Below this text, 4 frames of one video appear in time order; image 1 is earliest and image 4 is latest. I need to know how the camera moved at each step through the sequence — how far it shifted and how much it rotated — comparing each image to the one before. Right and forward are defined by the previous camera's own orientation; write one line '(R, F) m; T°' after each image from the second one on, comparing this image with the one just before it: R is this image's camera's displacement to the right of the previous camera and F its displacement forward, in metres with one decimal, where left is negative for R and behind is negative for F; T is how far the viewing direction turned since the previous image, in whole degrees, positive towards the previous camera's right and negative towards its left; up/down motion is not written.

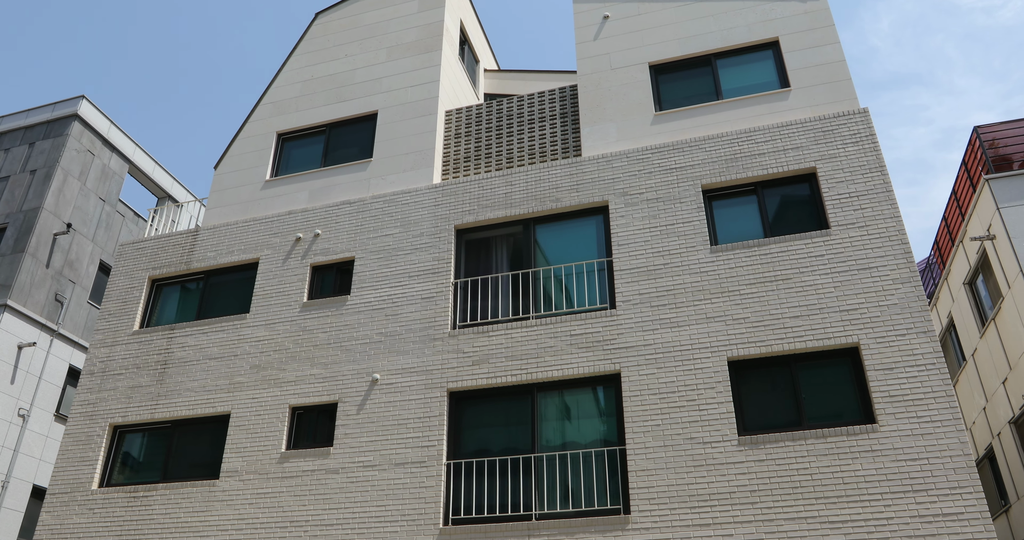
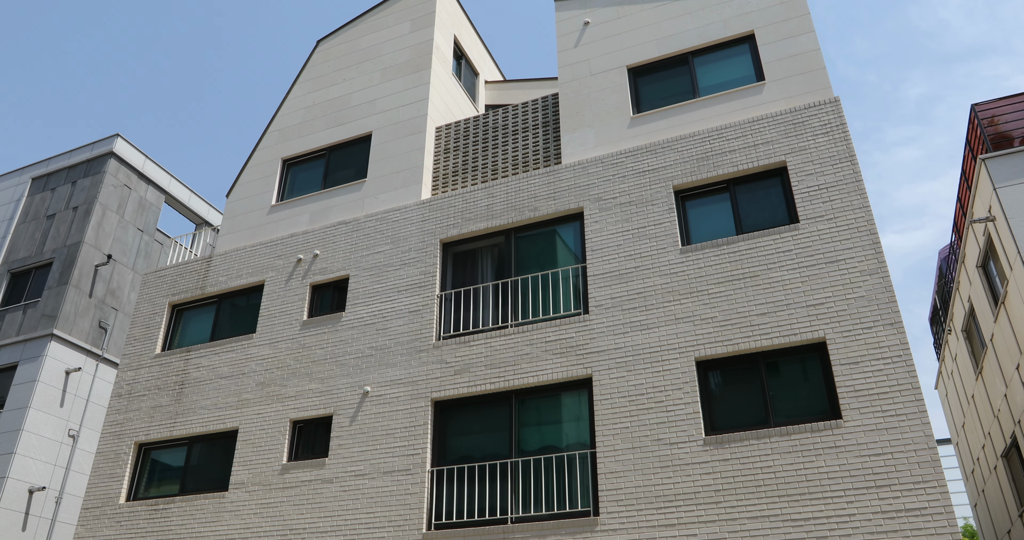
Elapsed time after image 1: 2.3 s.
(+1.5, -0.2) m; -5°
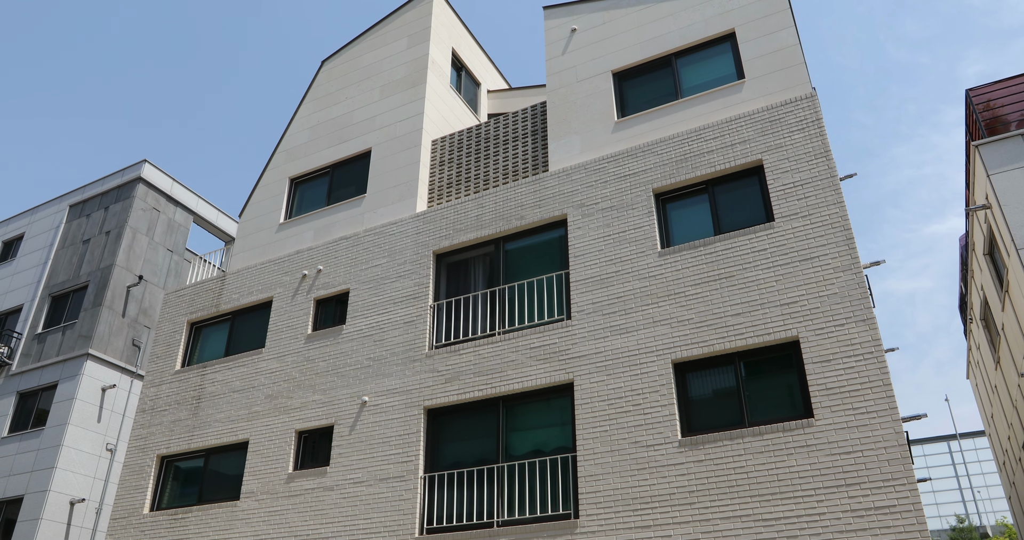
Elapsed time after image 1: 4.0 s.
(+1.1, -0.2) m; -4°
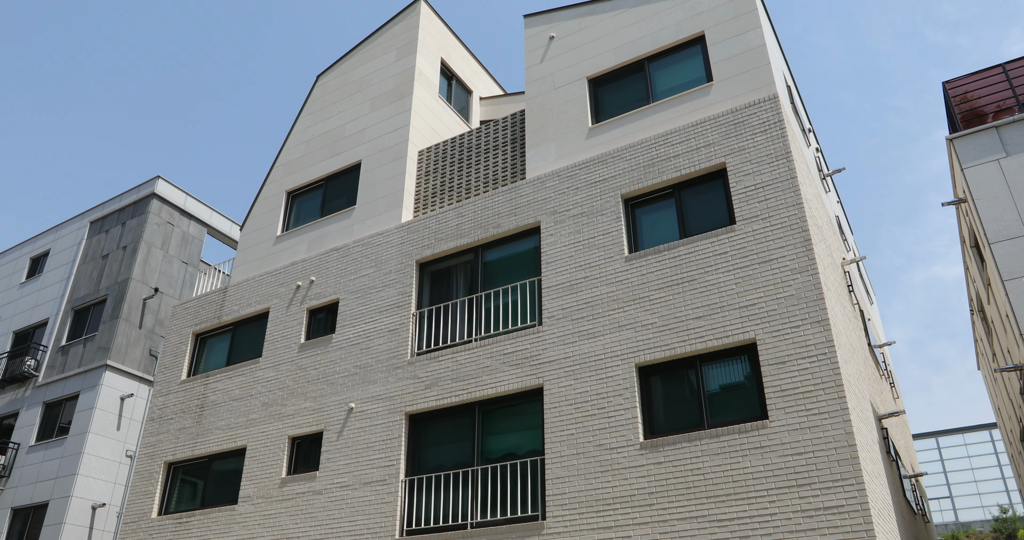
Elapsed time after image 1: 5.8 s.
(+1.1, -0.3) m; -3°
